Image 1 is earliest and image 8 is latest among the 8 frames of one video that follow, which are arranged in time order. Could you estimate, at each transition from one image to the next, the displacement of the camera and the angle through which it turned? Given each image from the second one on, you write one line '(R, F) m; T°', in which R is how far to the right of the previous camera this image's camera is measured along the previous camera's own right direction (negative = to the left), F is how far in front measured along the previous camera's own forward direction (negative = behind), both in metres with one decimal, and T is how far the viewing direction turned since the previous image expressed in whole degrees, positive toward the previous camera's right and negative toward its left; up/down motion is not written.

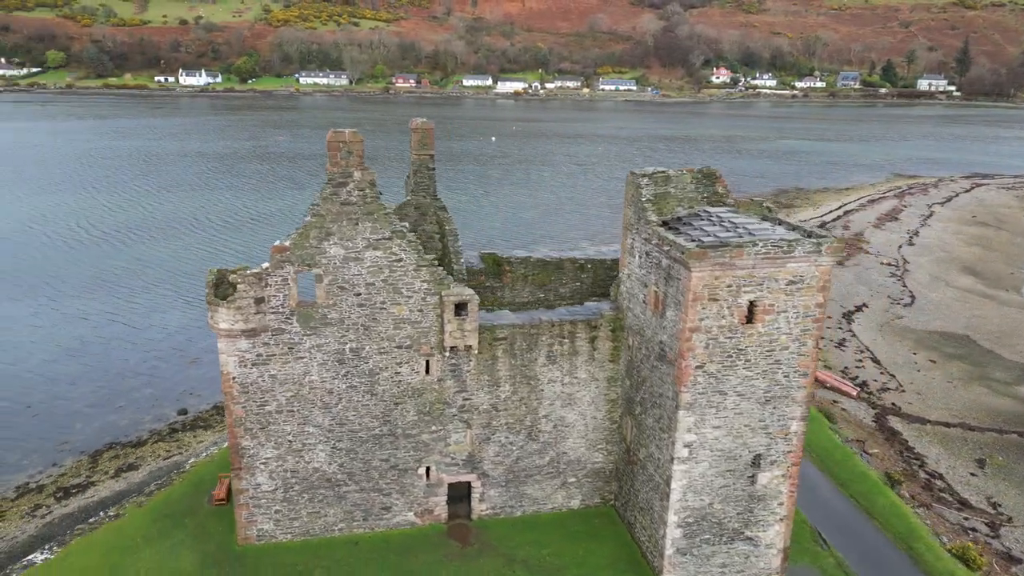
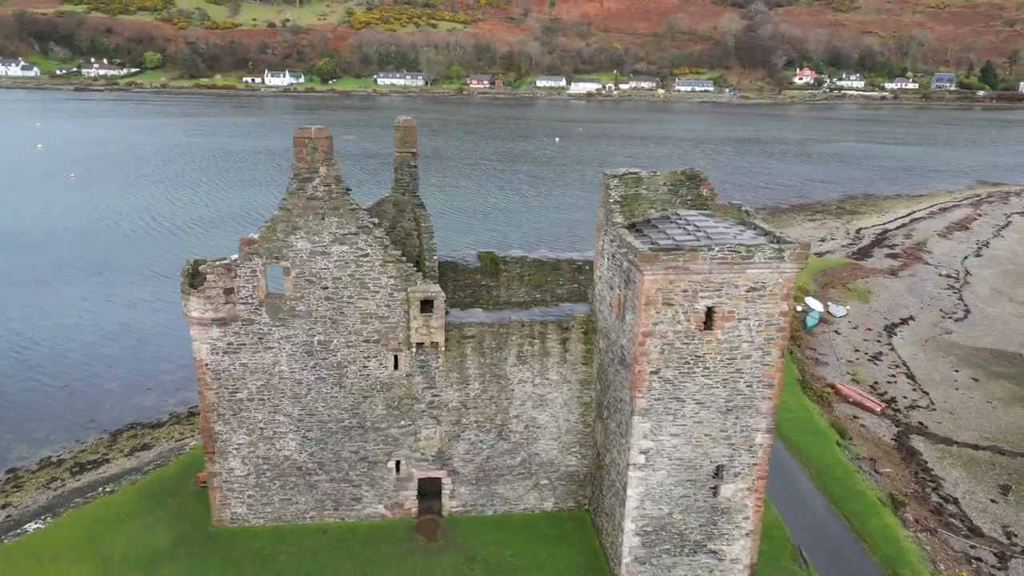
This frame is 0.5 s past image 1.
(+2.2, +0.1) m; -6°
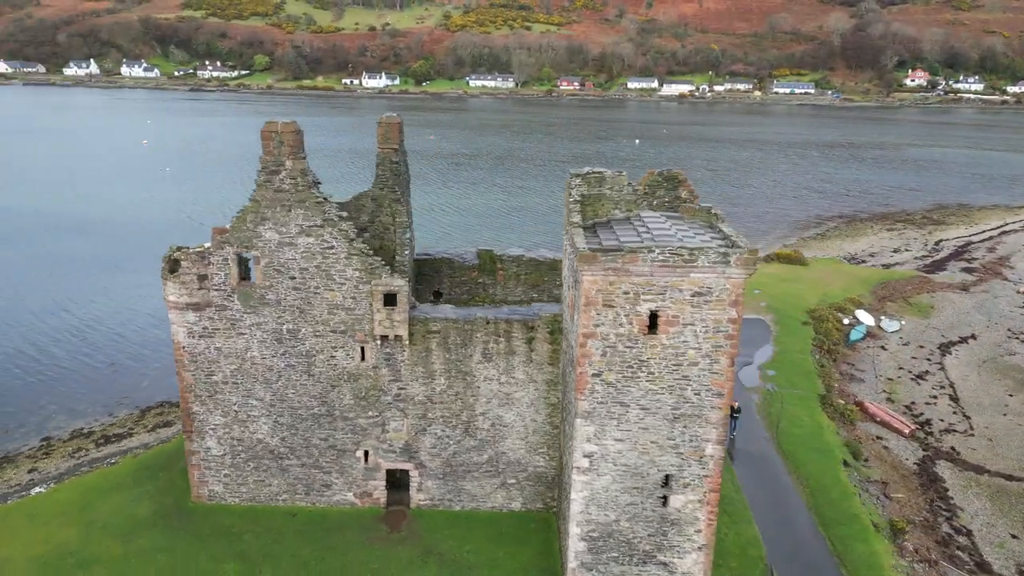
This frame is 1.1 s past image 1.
(+2.6, +0.2) m; -7°
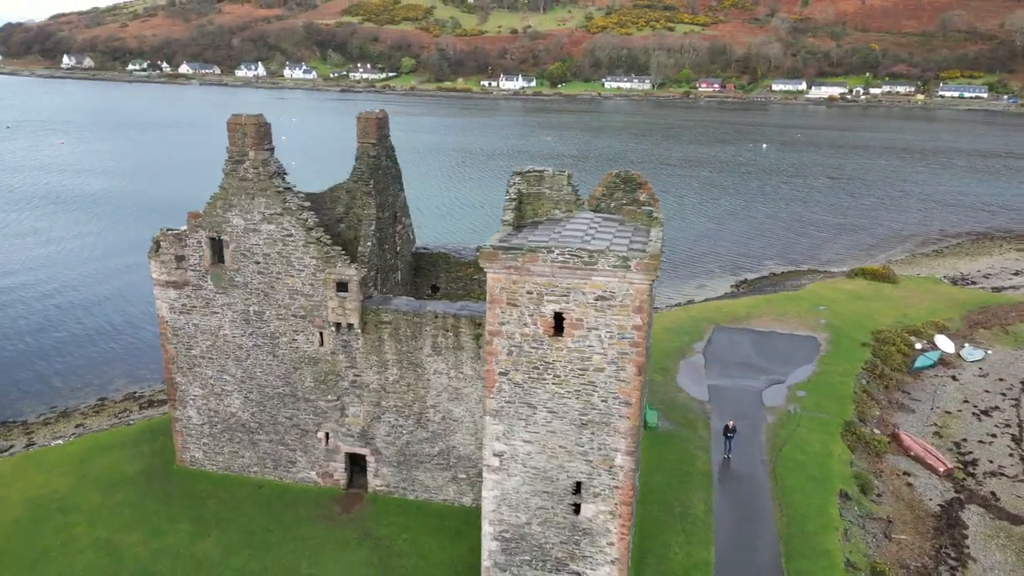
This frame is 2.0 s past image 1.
(+4.0, +0.4) m; -11°
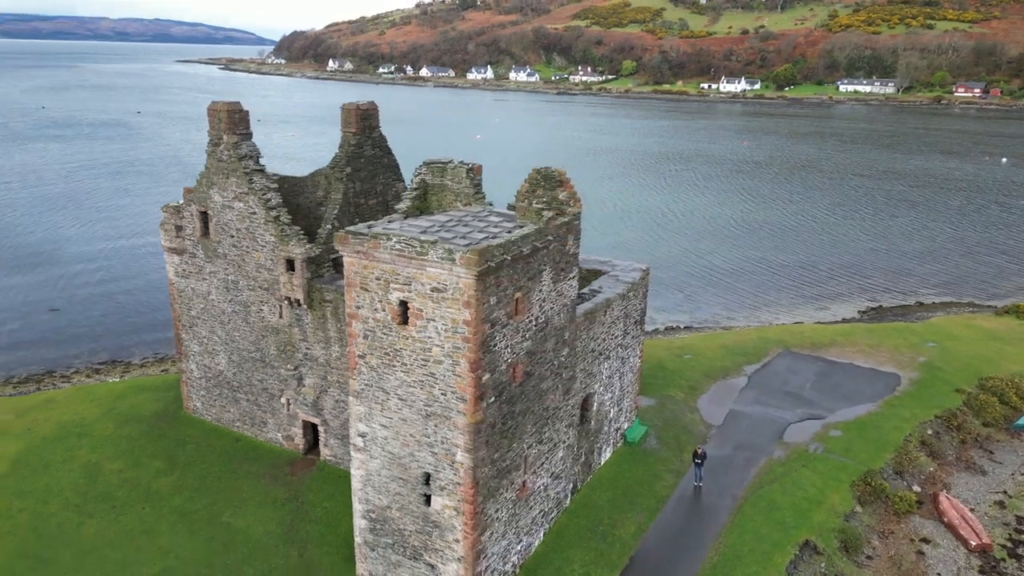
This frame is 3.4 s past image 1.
(+6.2, +1.0) m; -17°
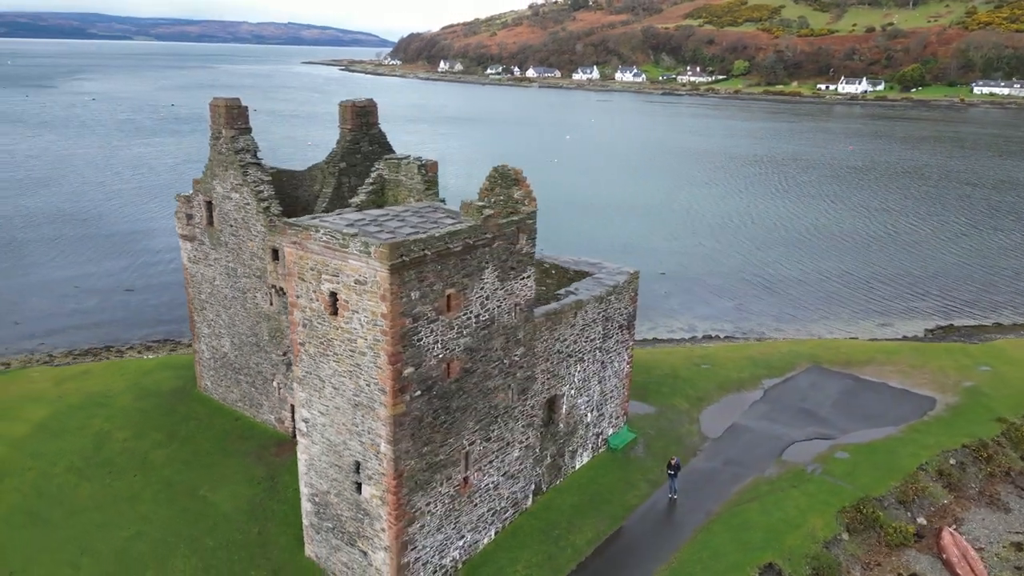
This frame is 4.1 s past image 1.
(+3.0, +0.2) m; -8°
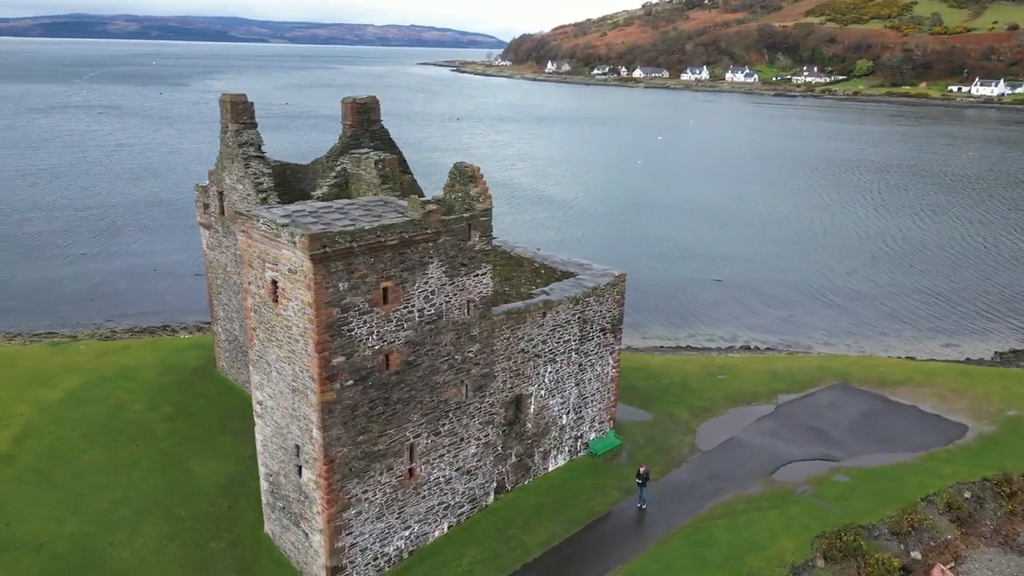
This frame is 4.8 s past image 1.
(+3.0, +0.2) m; -8°
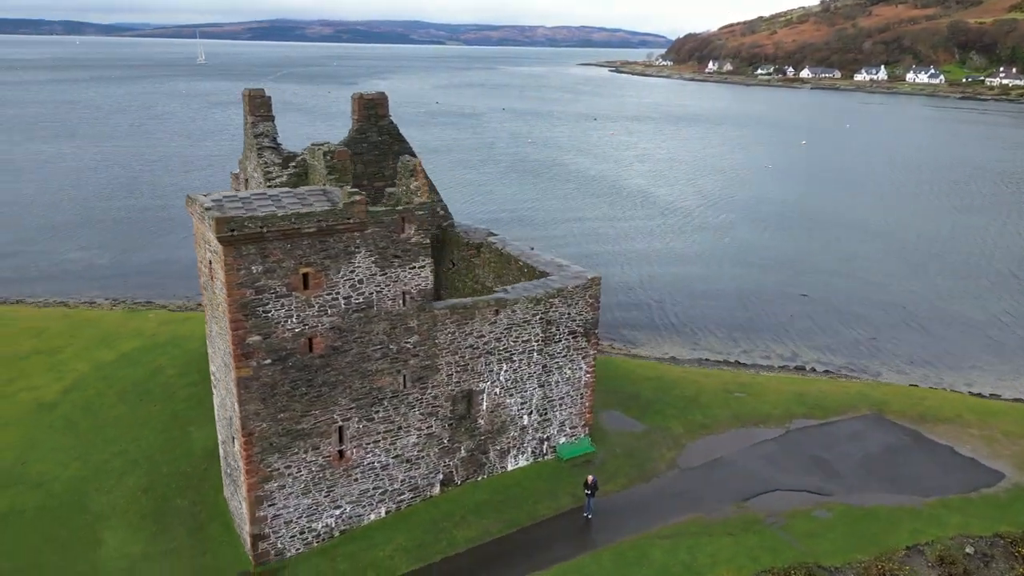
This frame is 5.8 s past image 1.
(+4.4, +0.5) m; -12°
